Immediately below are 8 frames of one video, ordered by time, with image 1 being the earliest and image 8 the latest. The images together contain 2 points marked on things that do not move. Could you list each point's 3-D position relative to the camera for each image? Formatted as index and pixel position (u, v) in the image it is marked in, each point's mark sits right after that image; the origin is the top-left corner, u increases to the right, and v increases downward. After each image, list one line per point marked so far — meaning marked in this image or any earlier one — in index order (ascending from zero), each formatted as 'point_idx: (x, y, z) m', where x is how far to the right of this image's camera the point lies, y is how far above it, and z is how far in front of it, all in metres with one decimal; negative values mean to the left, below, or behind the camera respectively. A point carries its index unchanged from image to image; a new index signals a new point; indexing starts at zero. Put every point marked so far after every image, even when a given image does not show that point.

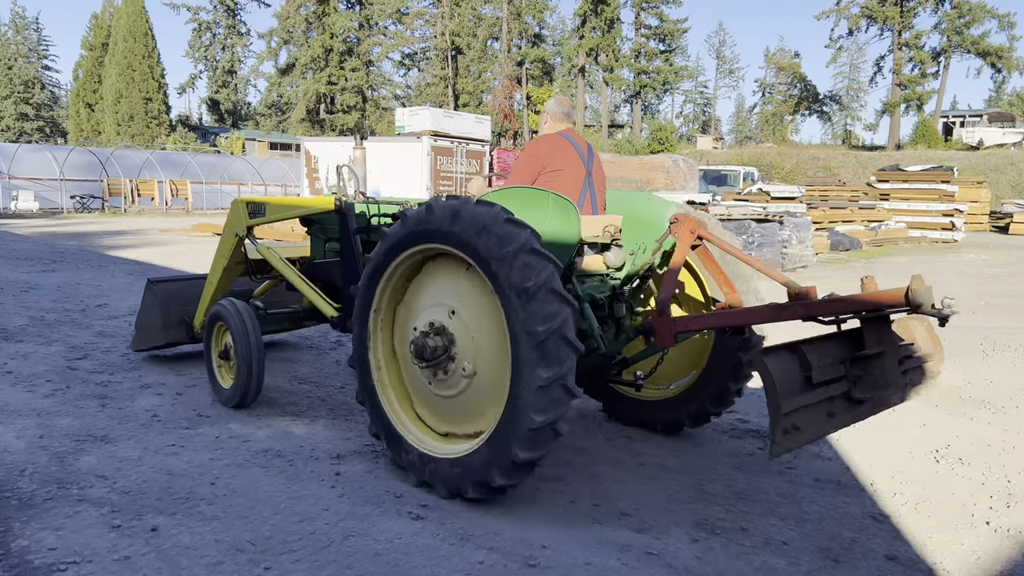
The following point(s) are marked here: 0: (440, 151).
0: (-1.6, +3.1, +18.7) m
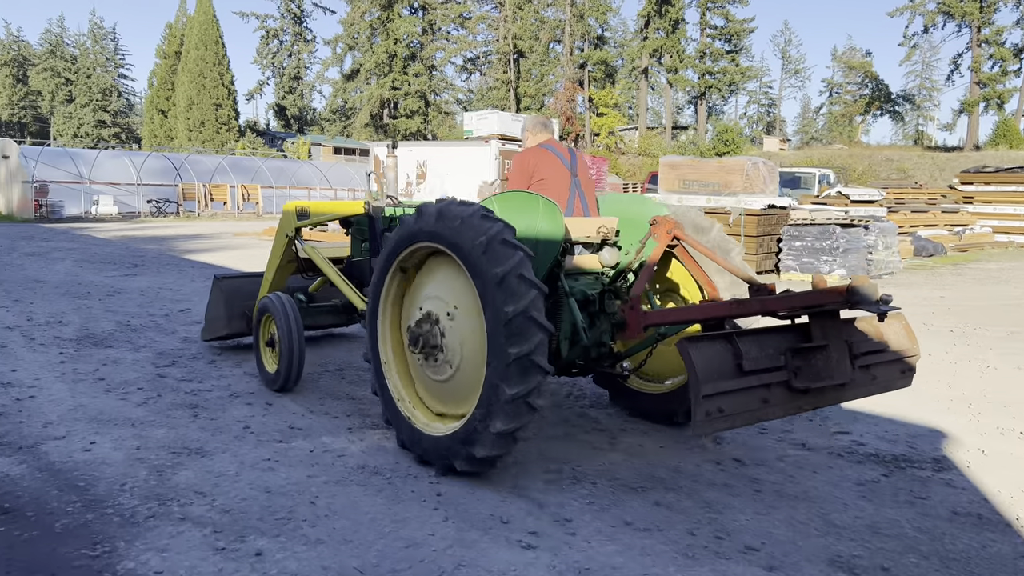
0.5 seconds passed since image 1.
0: (-0.1, +3.0, +18.6) m
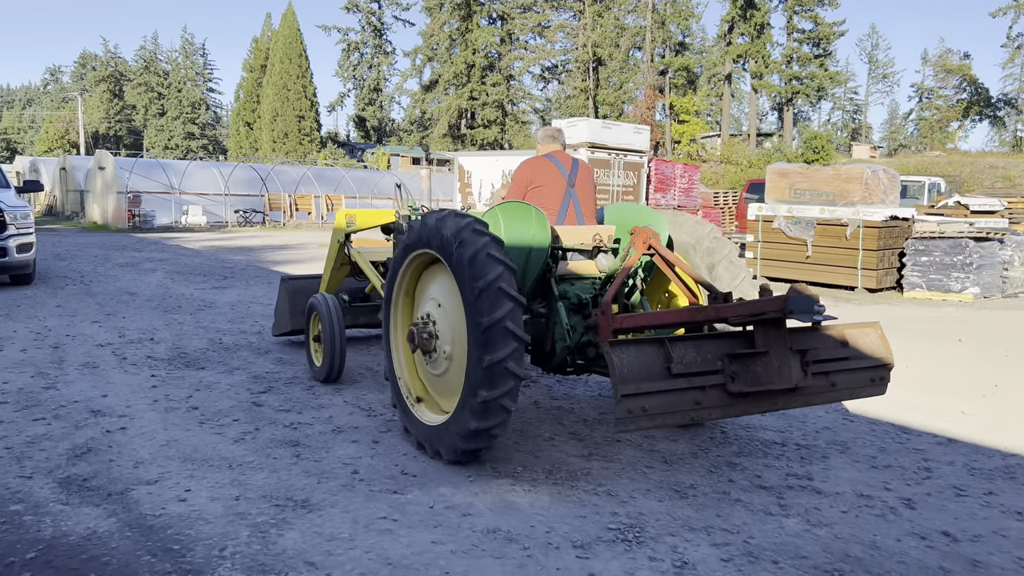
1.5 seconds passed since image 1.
0: (+1.9, +2.7, +17.9) m
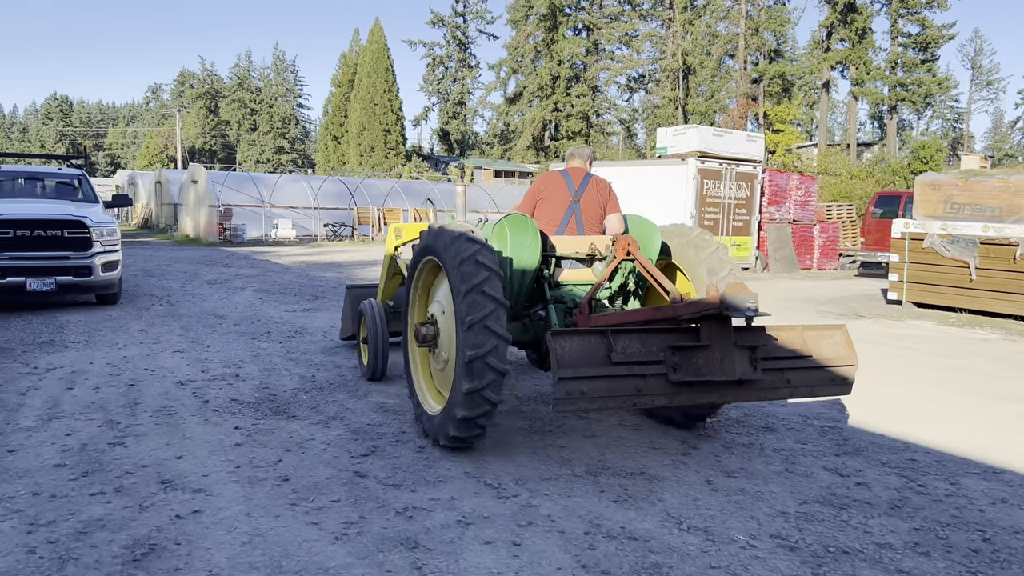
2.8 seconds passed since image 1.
0: (+3.9, +2.3, +16.6) m
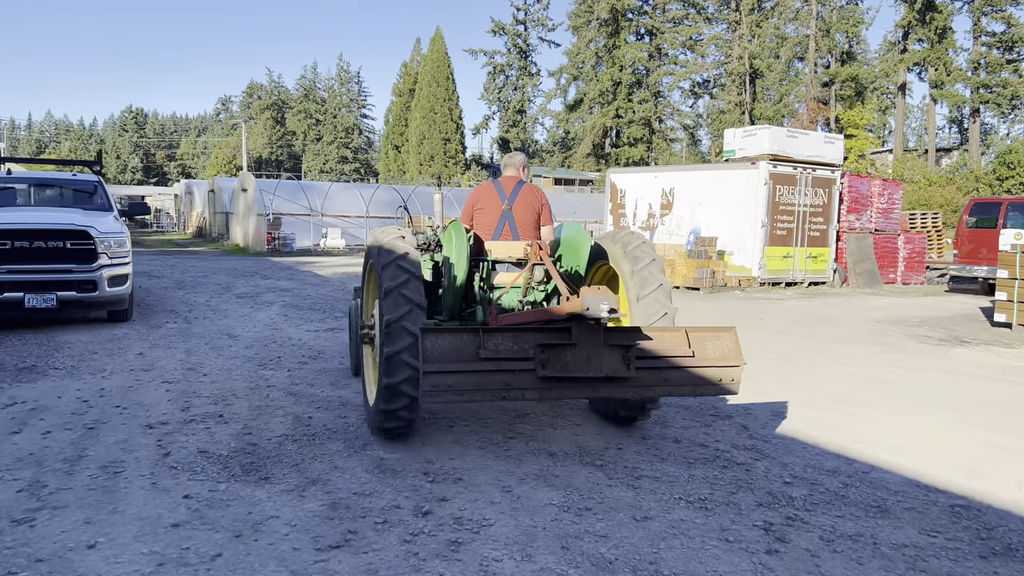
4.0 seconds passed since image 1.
0: (+4.9, +2.0, +15.2) m
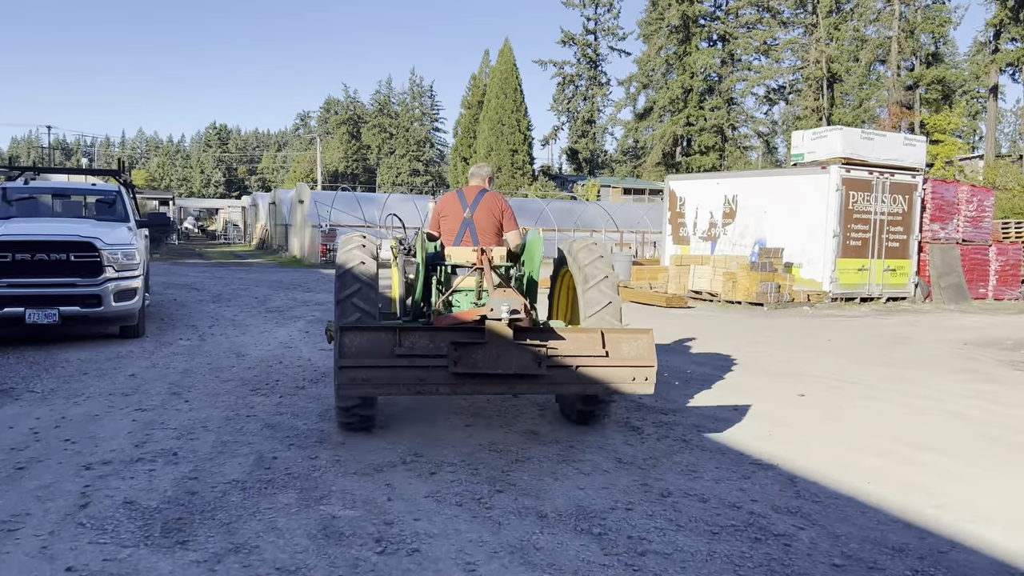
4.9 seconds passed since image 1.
0: (+5.8, +1.7, +13.9) m
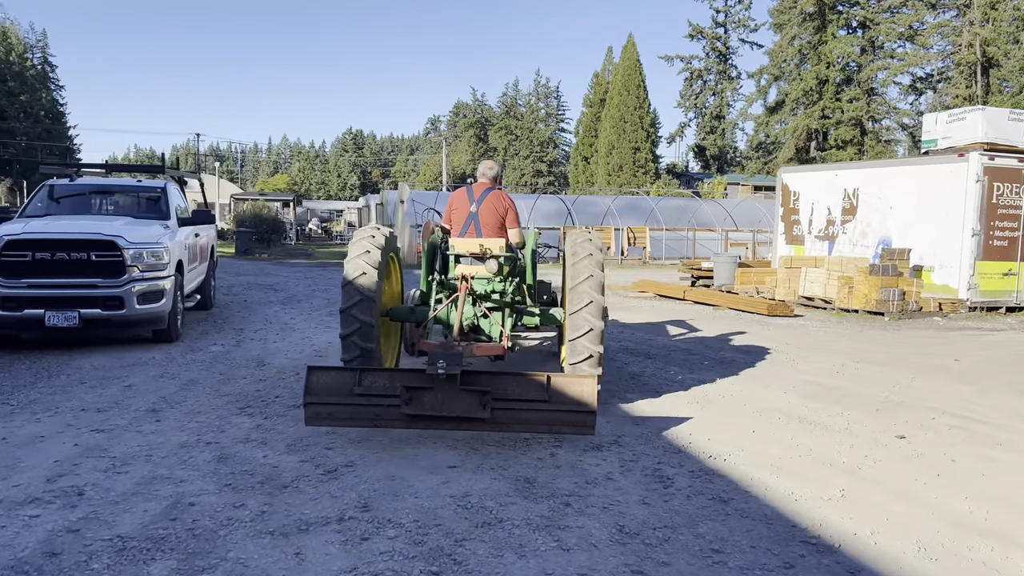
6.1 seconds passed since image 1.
0: (+7.0, +1.6, +11.9) m
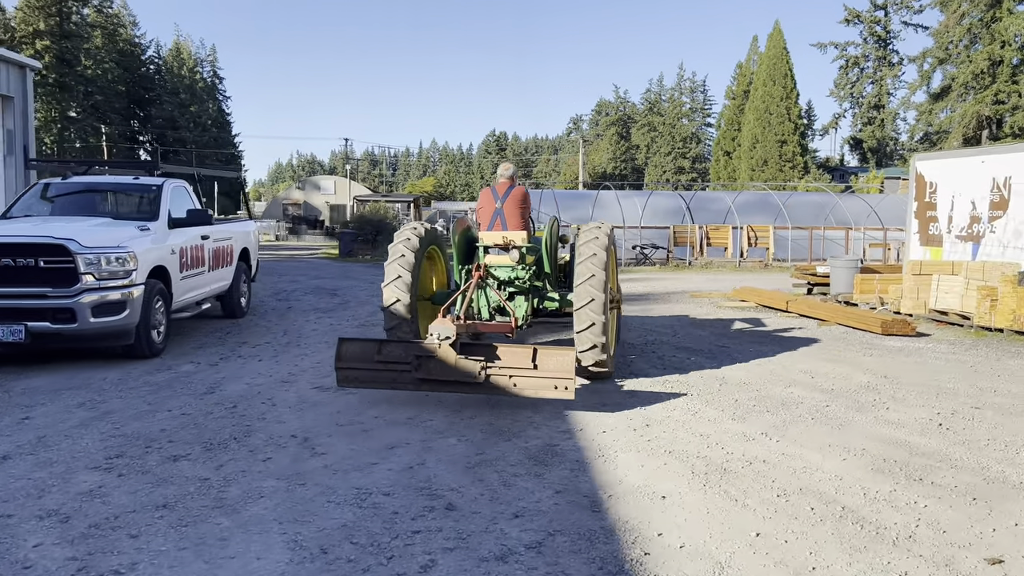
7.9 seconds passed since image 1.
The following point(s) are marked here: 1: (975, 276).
0: (+7.6, +1.5, +9.1) m
1: (+5.7, +0.1, +10.2) m
